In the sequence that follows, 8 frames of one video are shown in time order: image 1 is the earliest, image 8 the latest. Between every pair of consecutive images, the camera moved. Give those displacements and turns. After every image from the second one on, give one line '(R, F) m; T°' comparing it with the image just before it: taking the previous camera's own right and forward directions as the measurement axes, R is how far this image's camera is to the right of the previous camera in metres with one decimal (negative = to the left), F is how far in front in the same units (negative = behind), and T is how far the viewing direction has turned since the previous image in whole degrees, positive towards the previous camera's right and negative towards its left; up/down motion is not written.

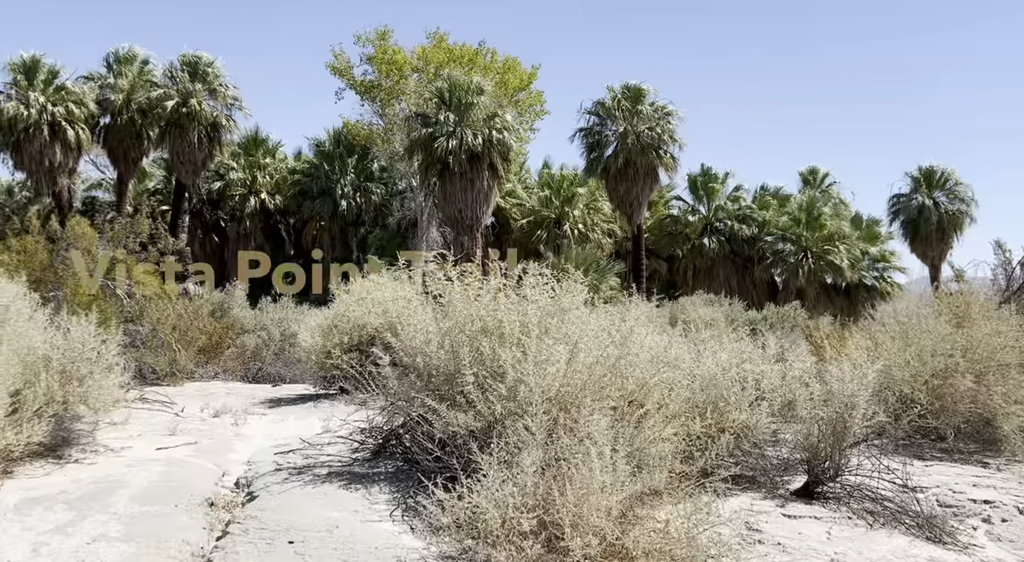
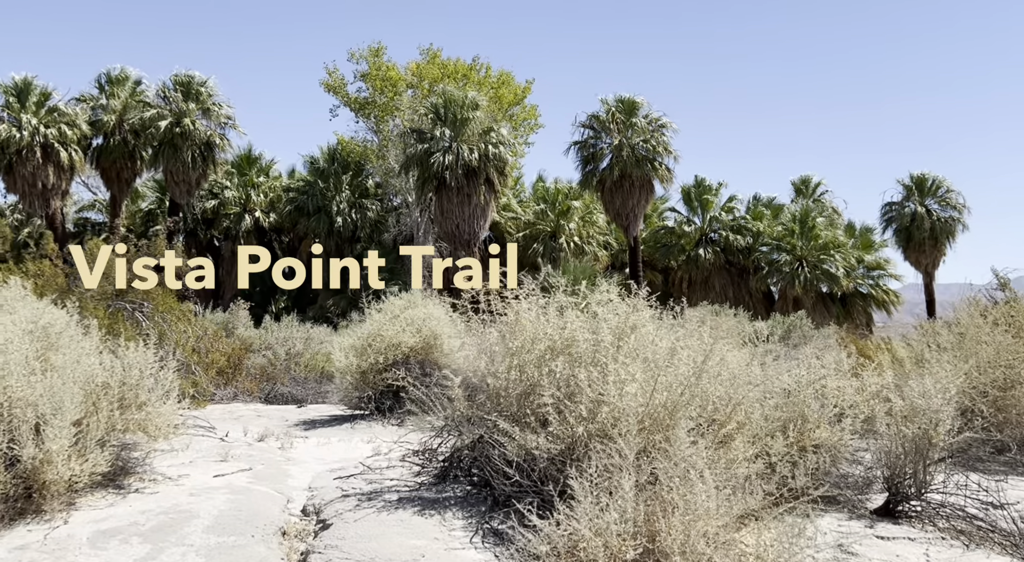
(-0.5, +0.1) m; +1°
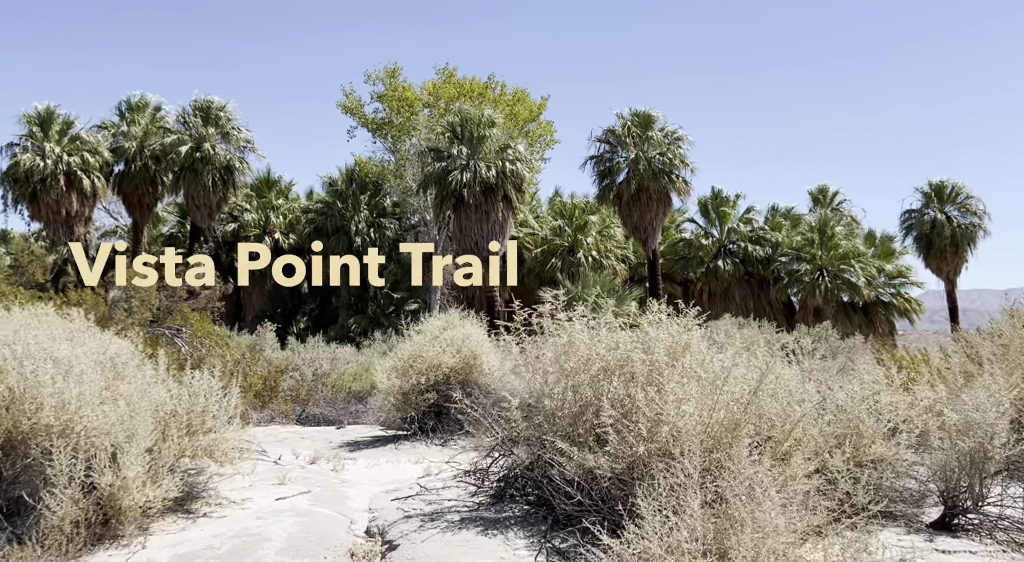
(-0.3, -0.2) m; -1°
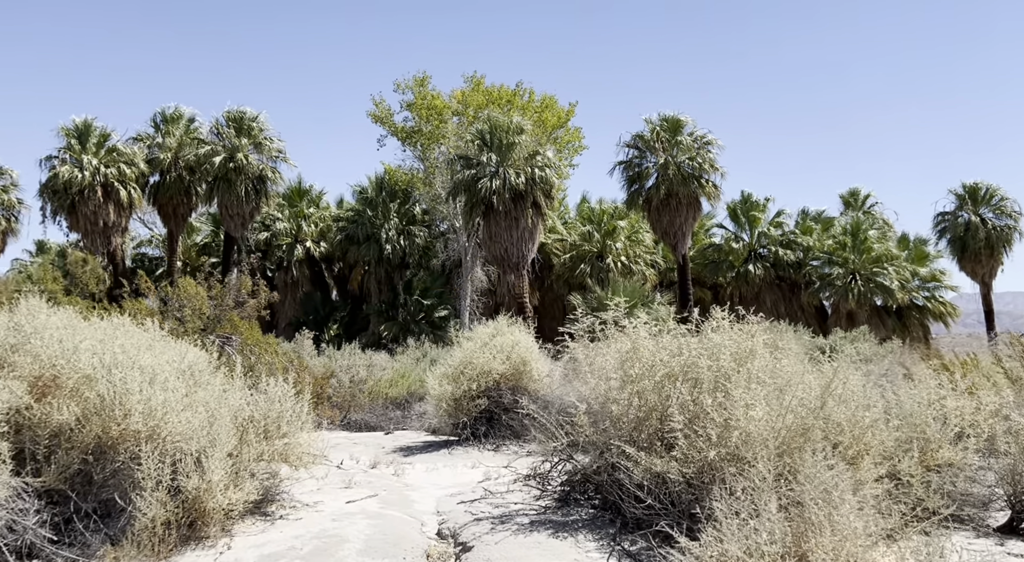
(-0.3, -0.2) m; -2°
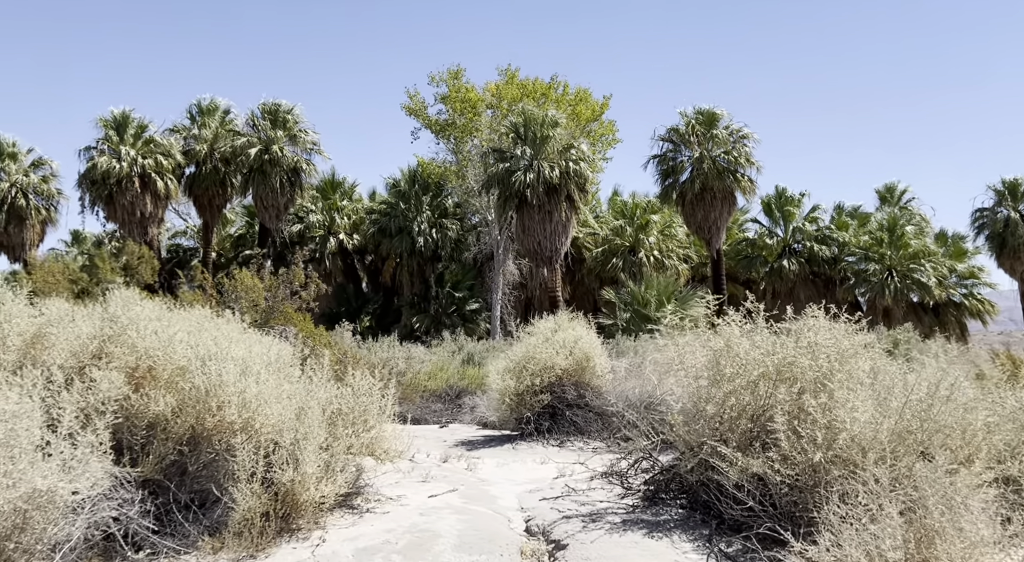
(-0.5, +0.1) m; -2°
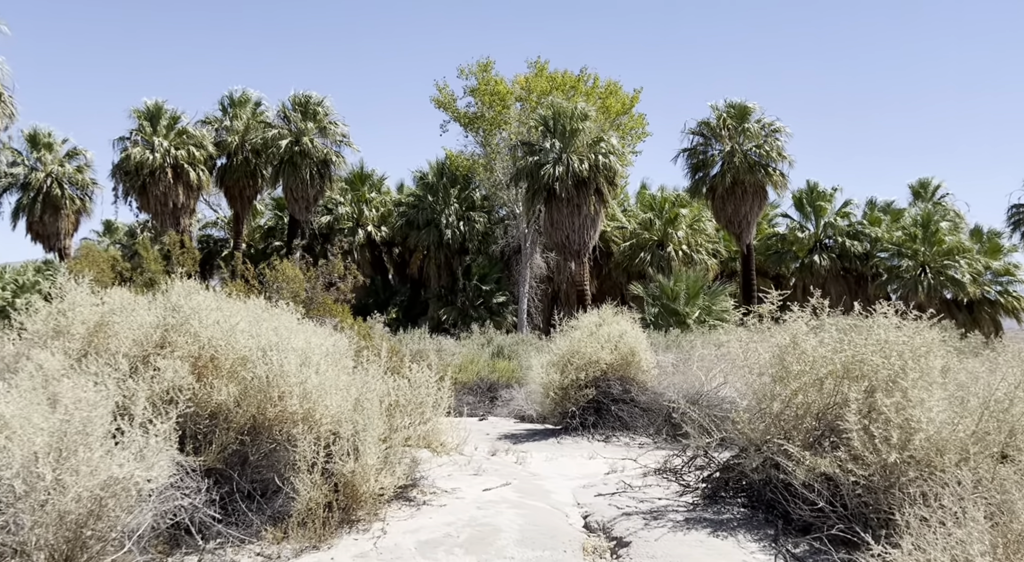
(-0.3, +0.1) m; -2°
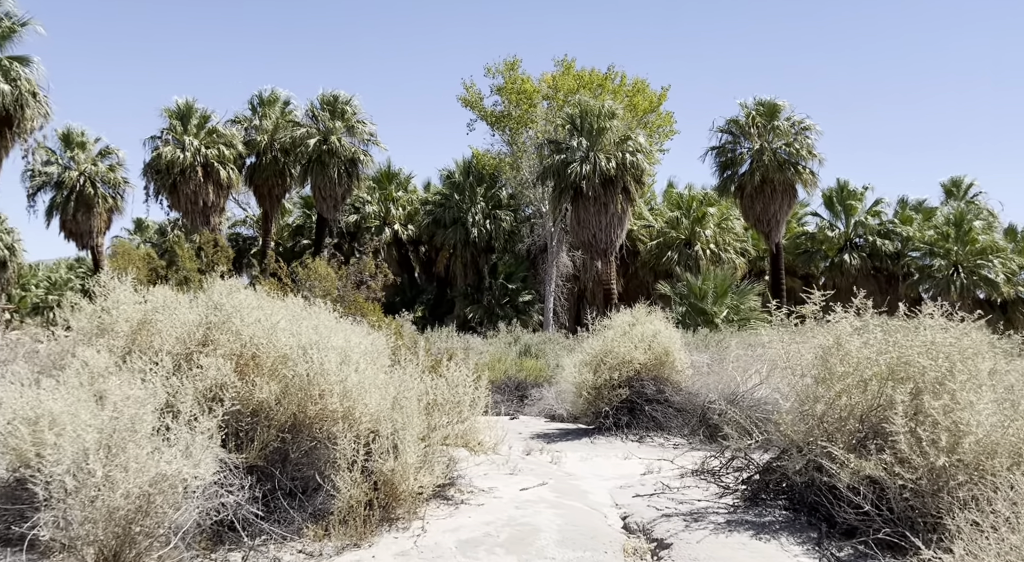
(-0.1, 0.0) m; -2°
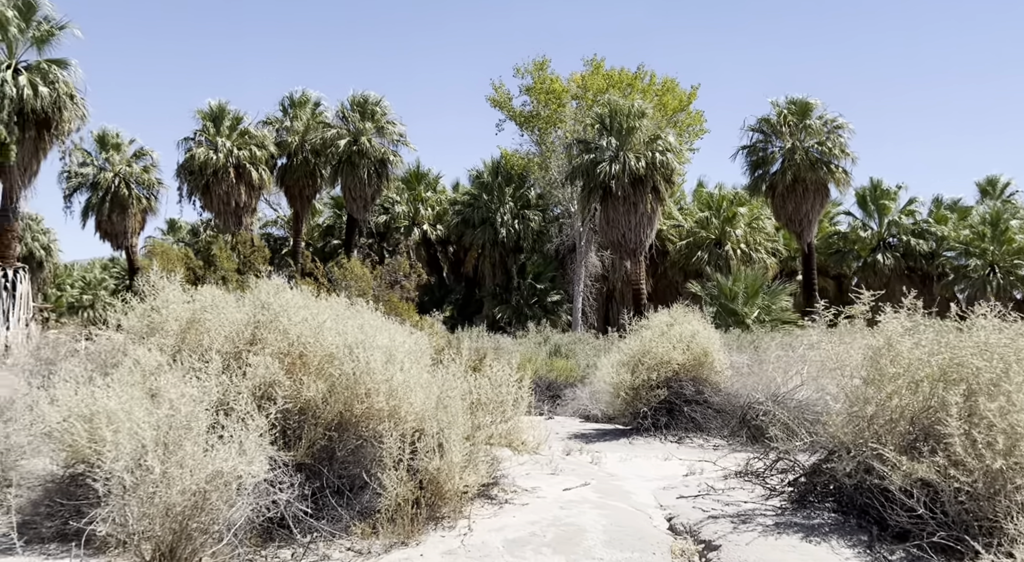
(-0.1, 0.0) m; -2°
